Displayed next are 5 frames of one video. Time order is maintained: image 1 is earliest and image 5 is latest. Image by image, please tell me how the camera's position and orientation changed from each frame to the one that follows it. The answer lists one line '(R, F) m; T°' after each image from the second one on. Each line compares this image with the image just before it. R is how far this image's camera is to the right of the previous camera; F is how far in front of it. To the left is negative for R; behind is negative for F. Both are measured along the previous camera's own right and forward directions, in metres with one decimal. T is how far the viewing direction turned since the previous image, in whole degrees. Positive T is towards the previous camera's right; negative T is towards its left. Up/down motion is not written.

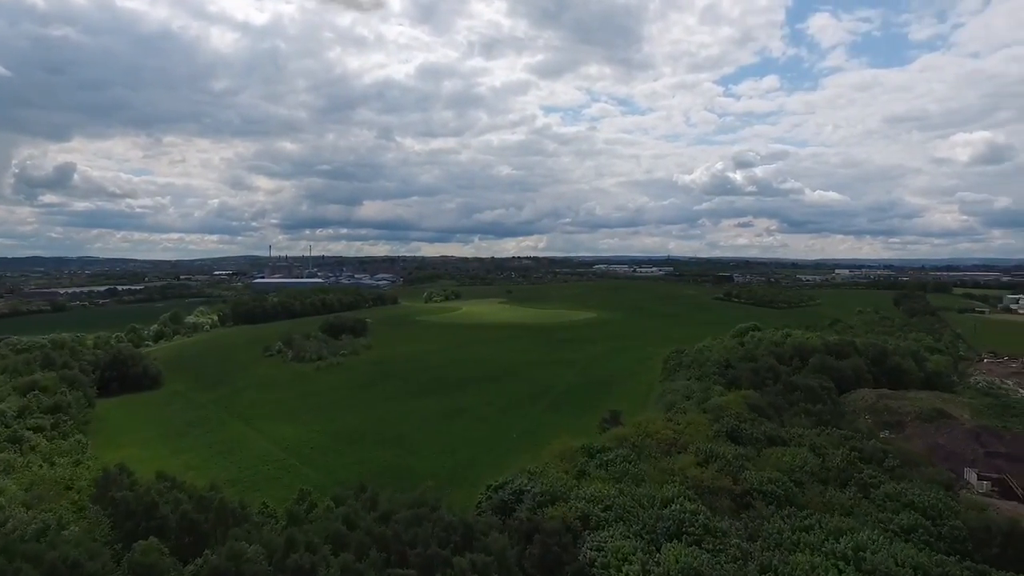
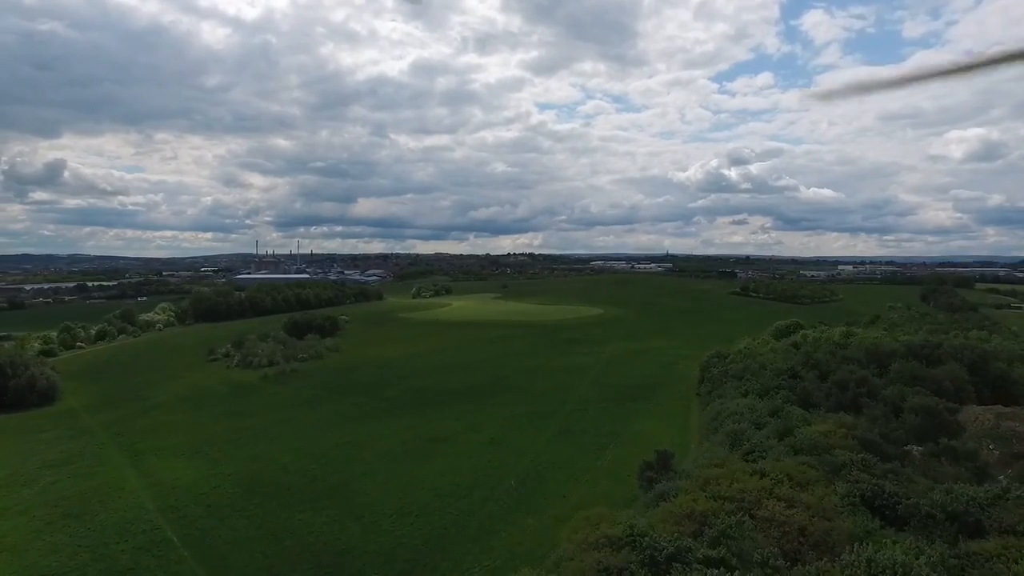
(0.0, +14.2) m; 0°
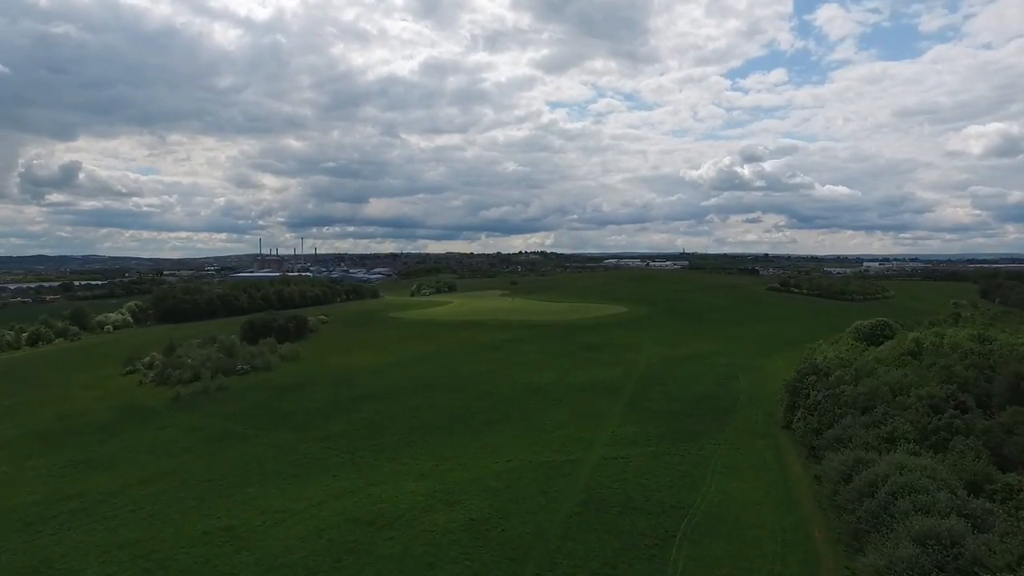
(+0.6, +15.9) m; -1°
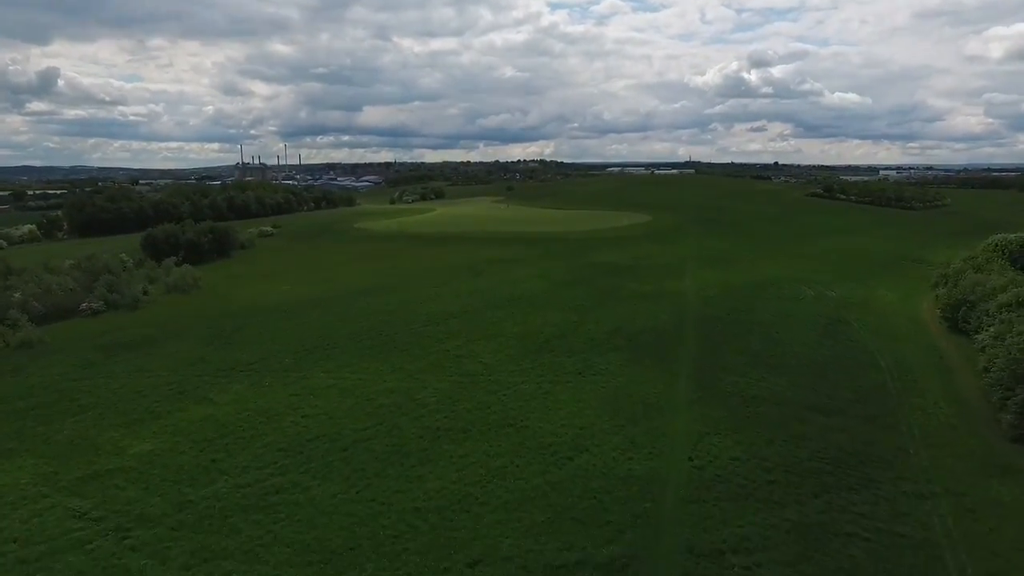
(+0.6, +17.8) m; 0°
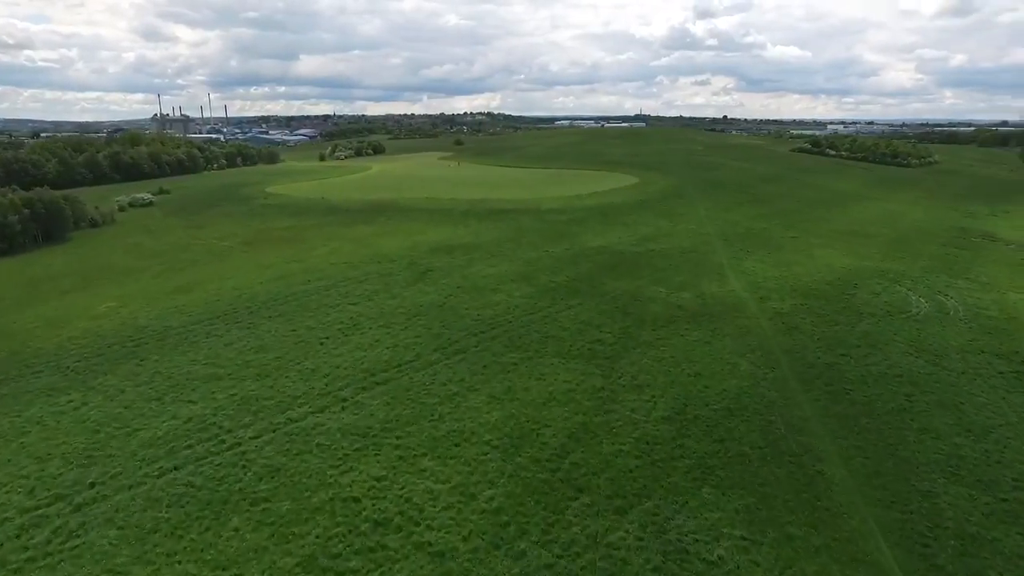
(-0.6, +14.1) m; +5°
